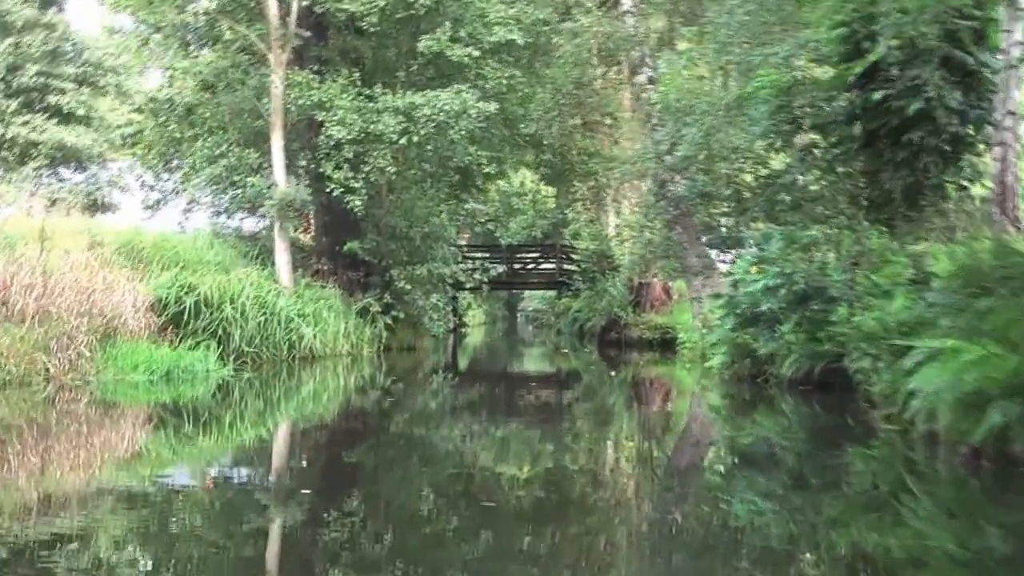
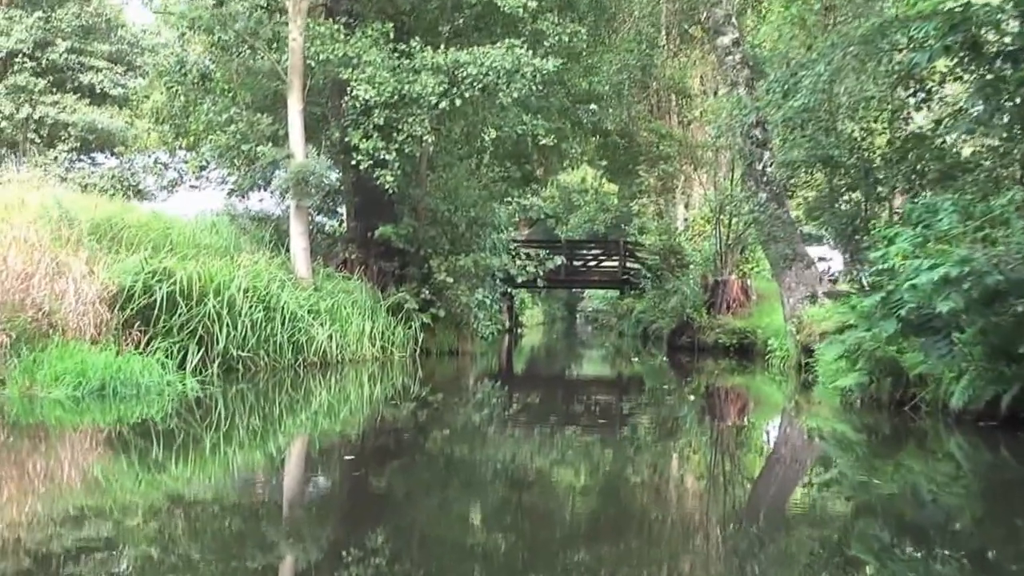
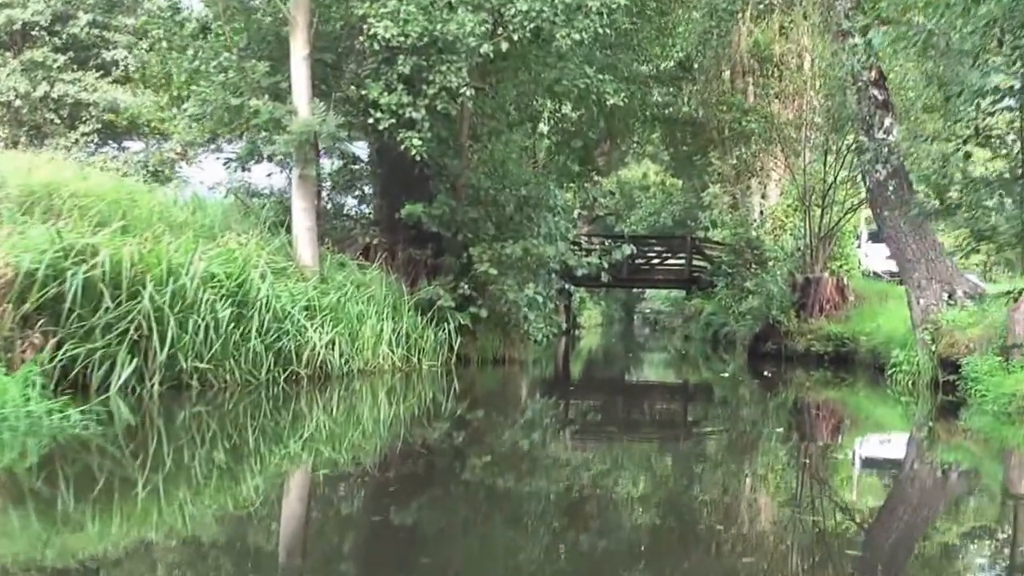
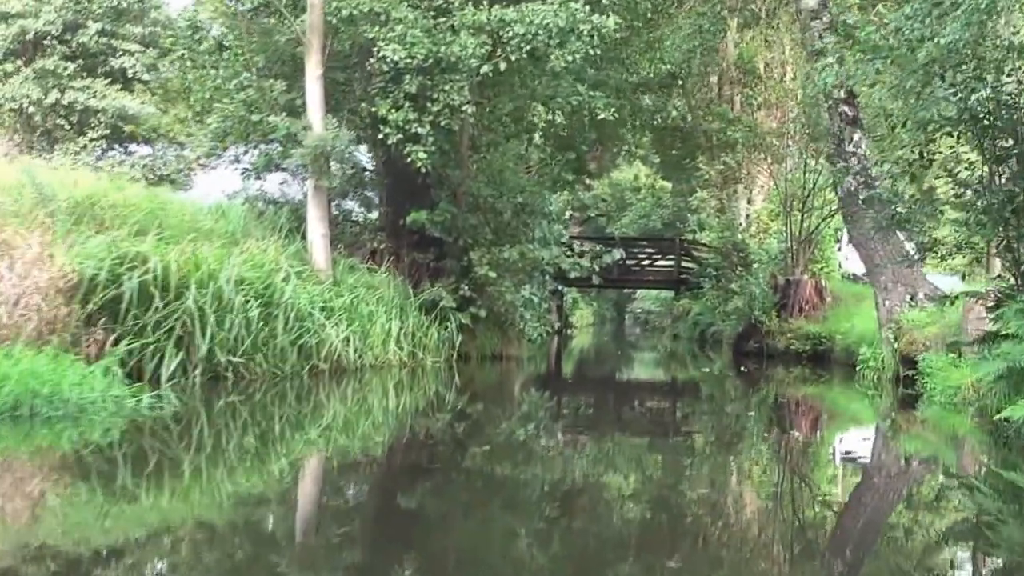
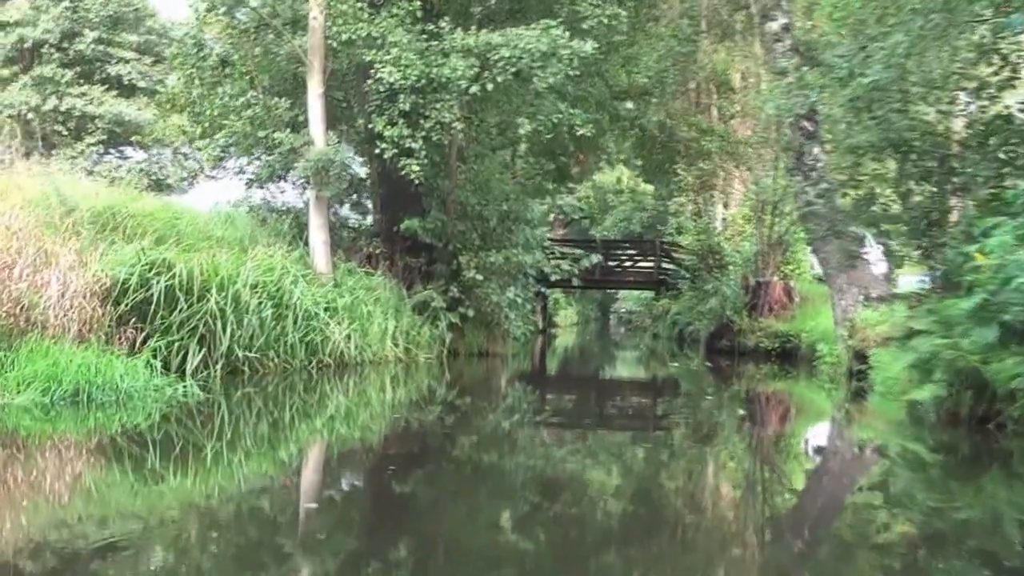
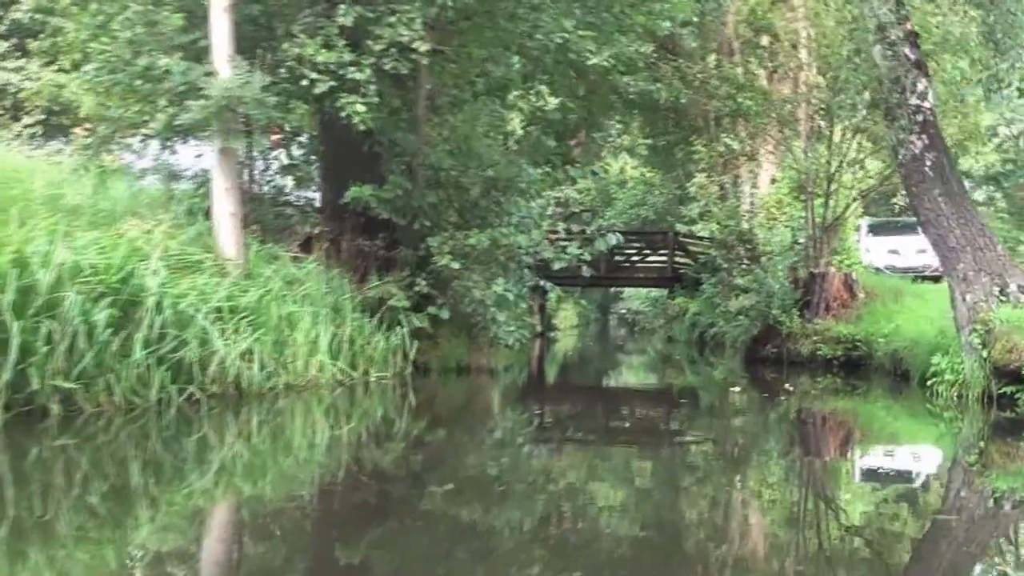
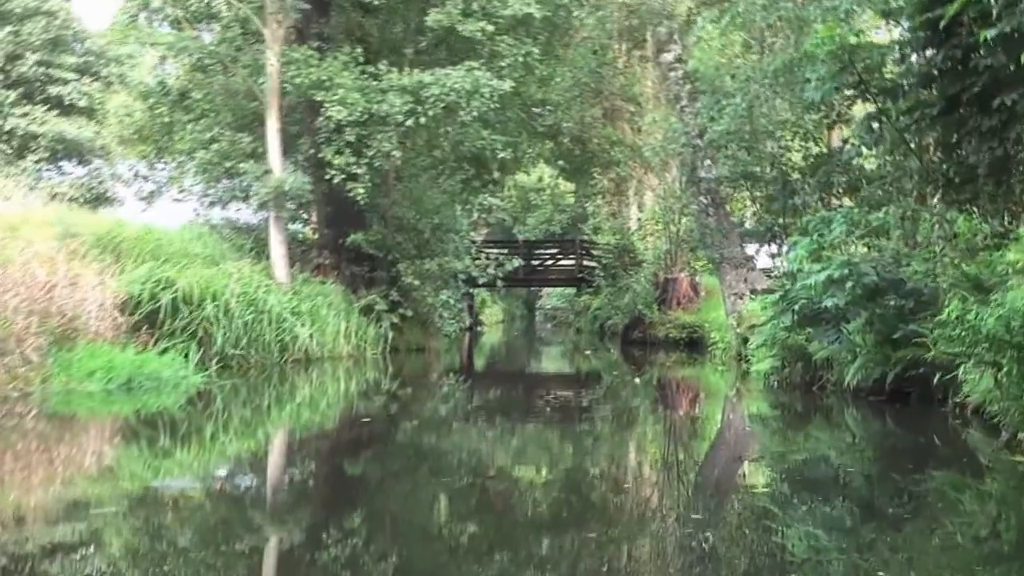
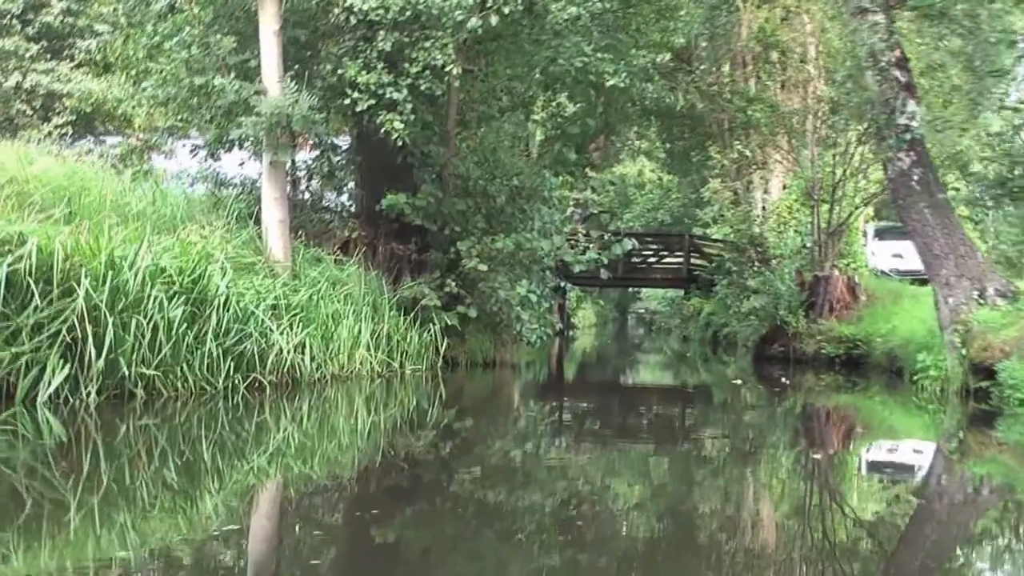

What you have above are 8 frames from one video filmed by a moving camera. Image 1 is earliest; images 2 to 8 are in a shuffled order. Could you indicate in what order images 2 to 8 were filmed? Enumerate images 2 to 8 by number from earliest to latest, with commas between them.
7, 2, 5, 4, 3, 8, 6
